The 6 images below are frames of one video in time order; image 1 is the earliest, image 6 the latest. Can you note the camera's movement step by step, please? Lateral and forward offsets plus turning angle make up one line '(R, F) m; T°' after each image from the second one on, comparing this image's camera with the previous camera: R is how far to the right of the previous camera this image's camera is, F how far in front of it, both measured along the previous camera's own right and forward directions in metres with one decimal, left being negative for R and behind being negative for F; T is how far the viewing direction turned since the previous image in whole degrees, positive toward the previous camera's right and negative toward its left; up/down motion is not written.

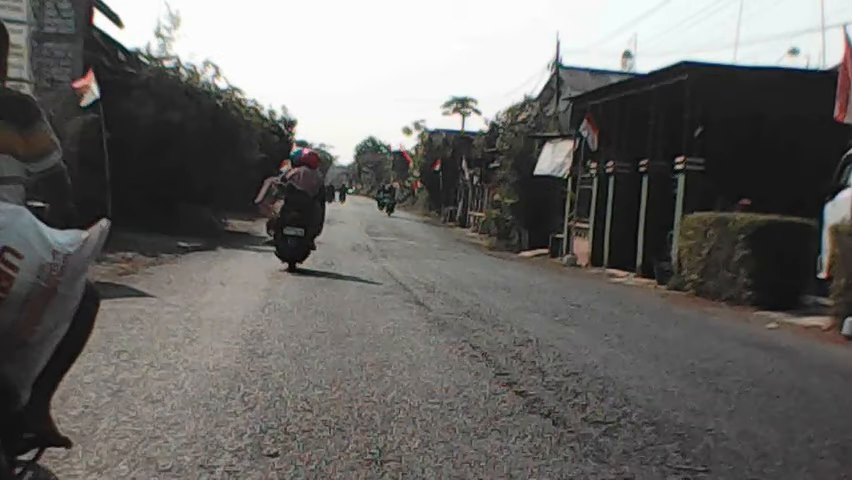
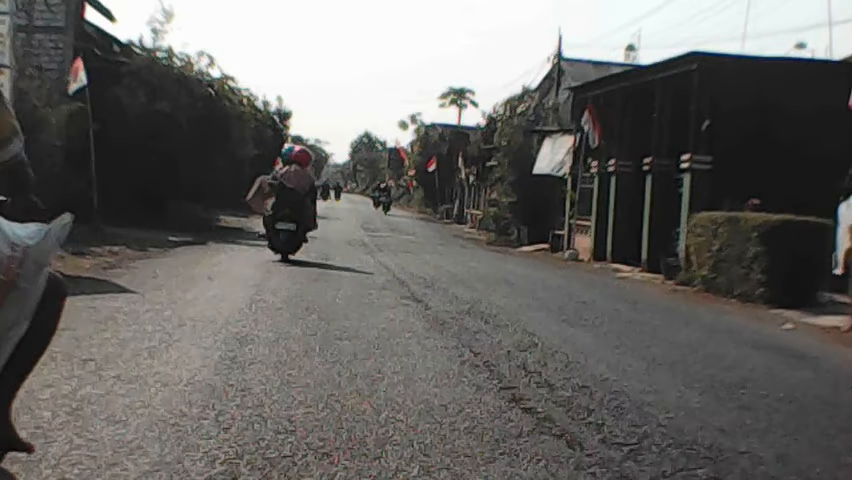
(0.0, +0.7) m; 0°
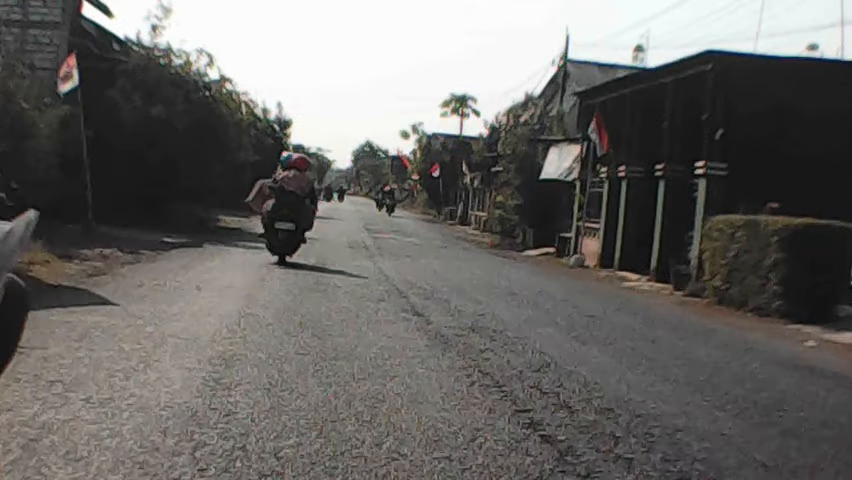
(0.0, +0.7) m; 0°
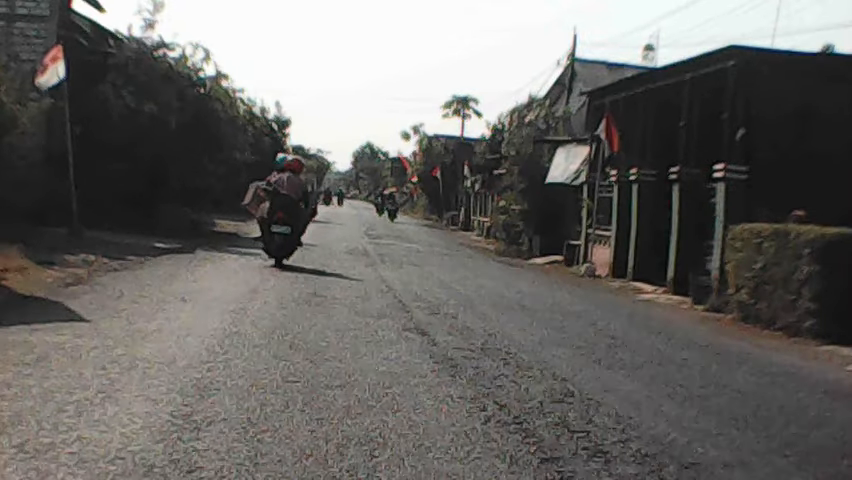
(0.0, +1.0) m; 0°
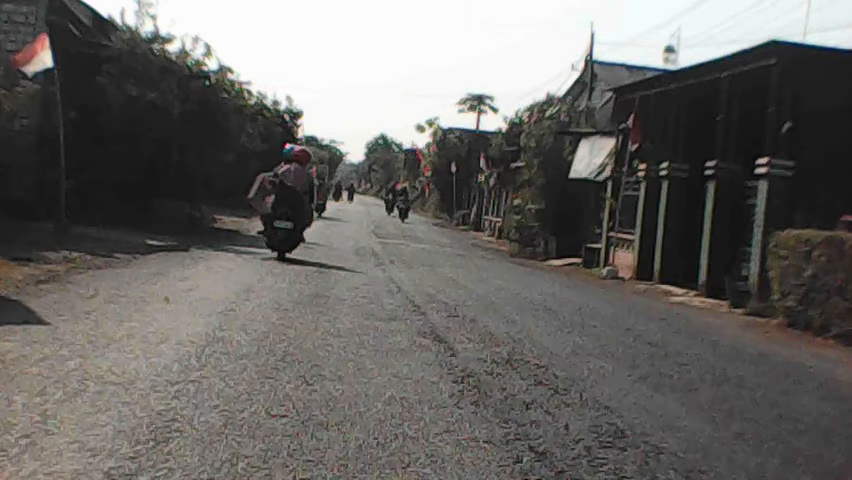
(-0.1, +1.3) m; -1°
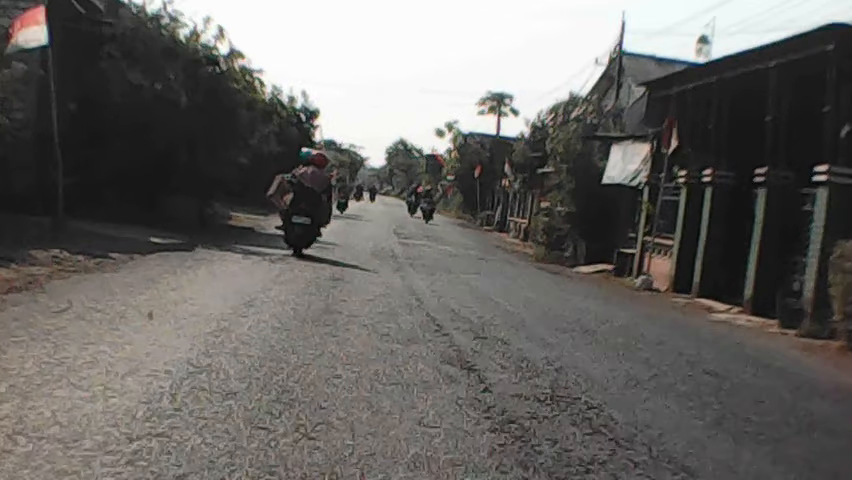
(-0.1, +1.4) m; -1°
